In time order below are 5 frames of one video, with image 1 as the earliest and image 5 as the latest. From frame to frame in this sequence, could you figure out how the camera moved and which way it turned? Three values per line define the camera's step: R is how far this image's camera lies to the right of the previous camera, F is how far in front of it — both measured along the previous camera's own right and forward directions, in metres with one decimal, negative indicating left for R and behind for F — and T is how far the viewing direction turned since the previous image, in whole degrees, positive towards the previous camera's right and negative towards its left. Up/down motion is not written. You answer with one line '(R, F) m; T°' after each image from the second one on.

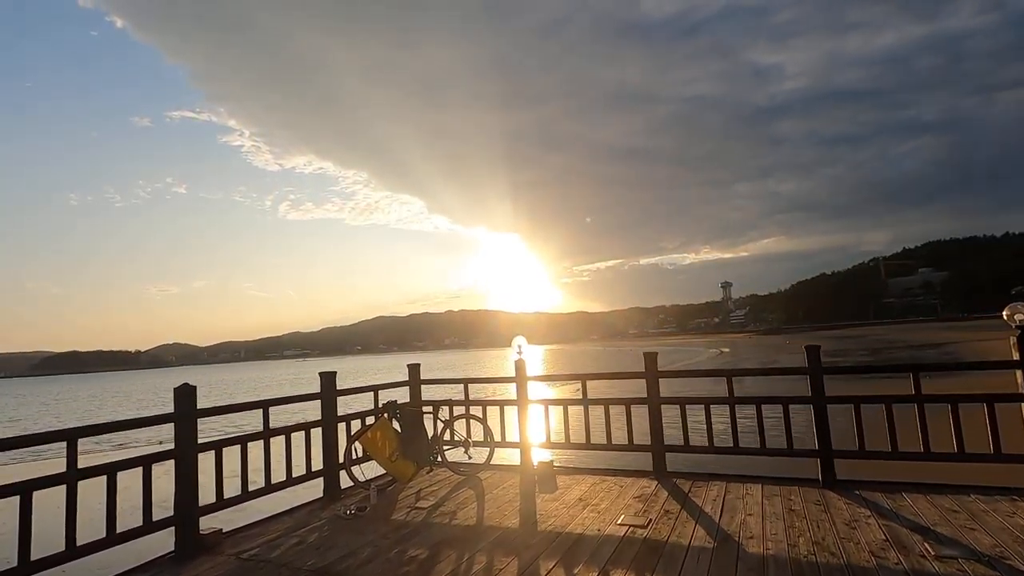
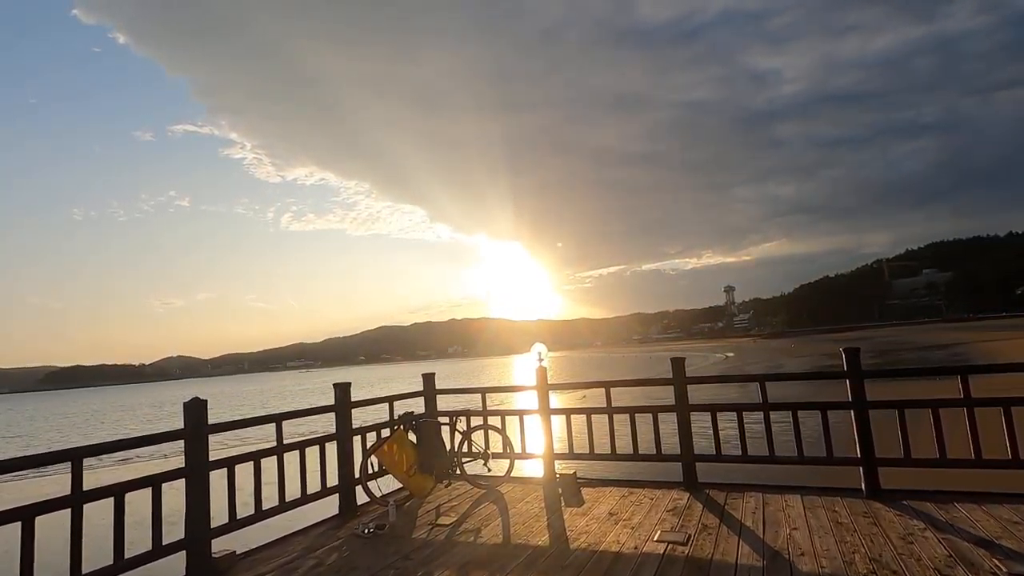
(-0.2, +0.3) m; 0°
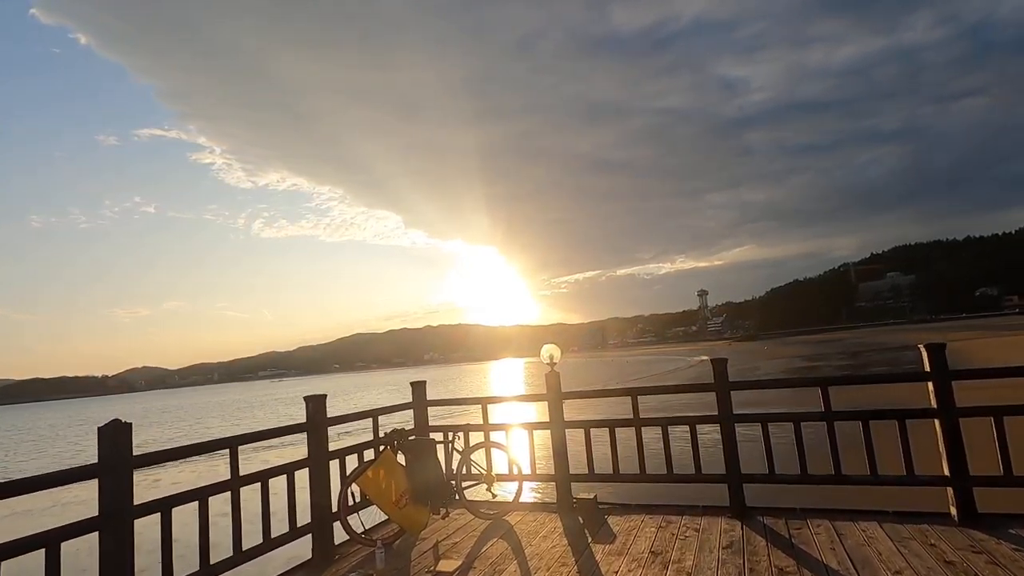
(-0.3, +1.2) m; +2°
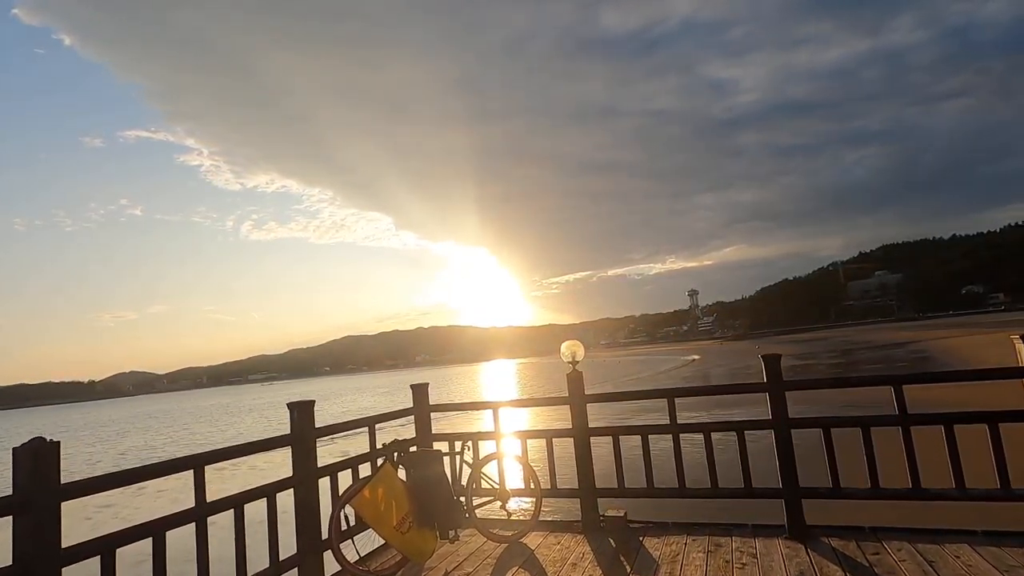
(-0.2, +0.9) m; +1°
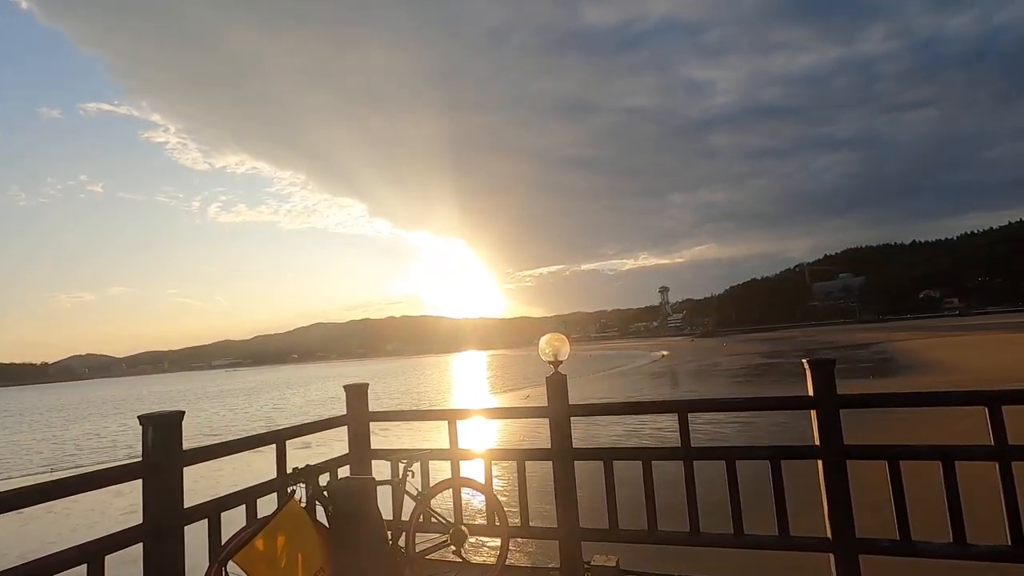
(+0.1, +1.4) m; +2°
